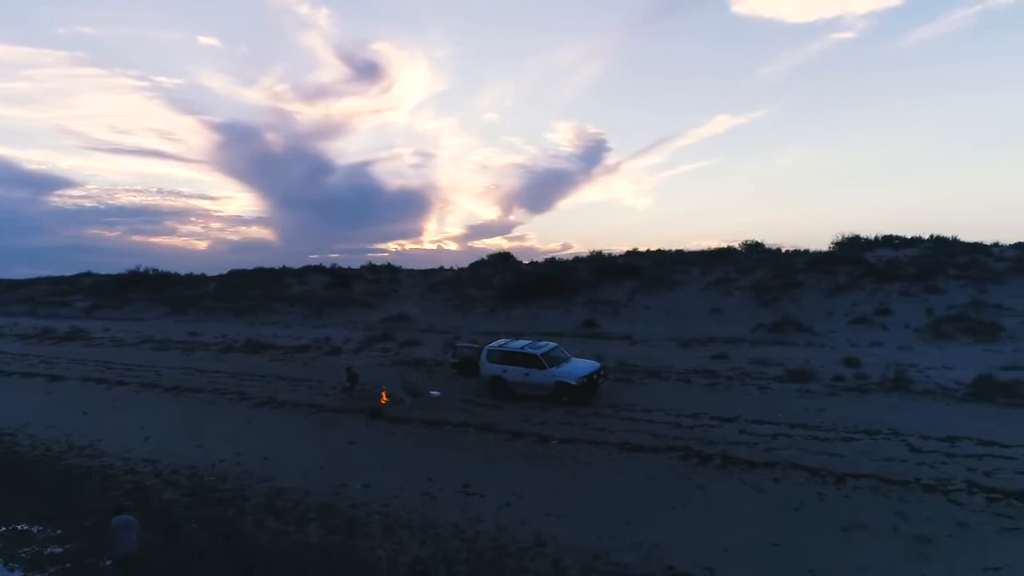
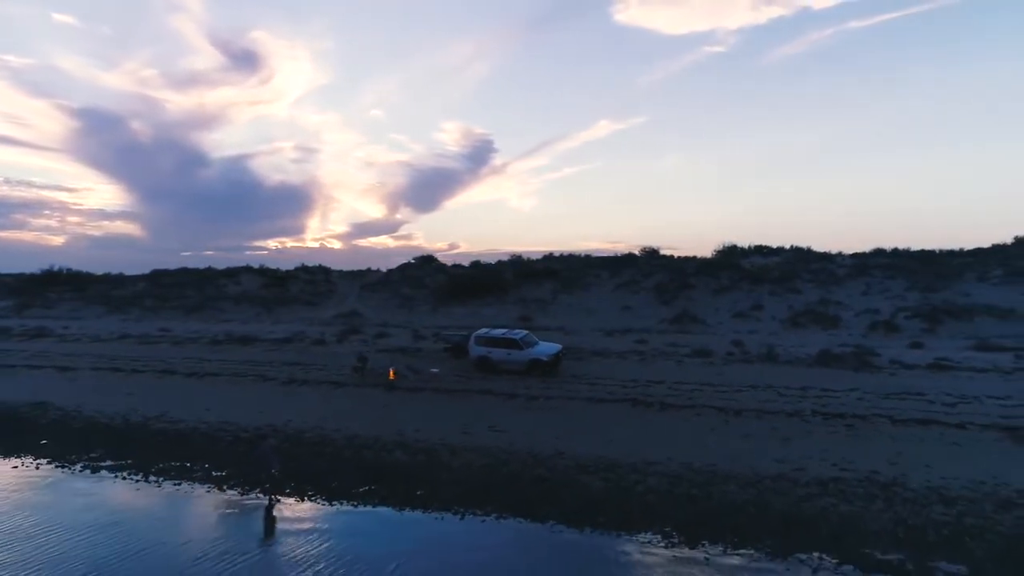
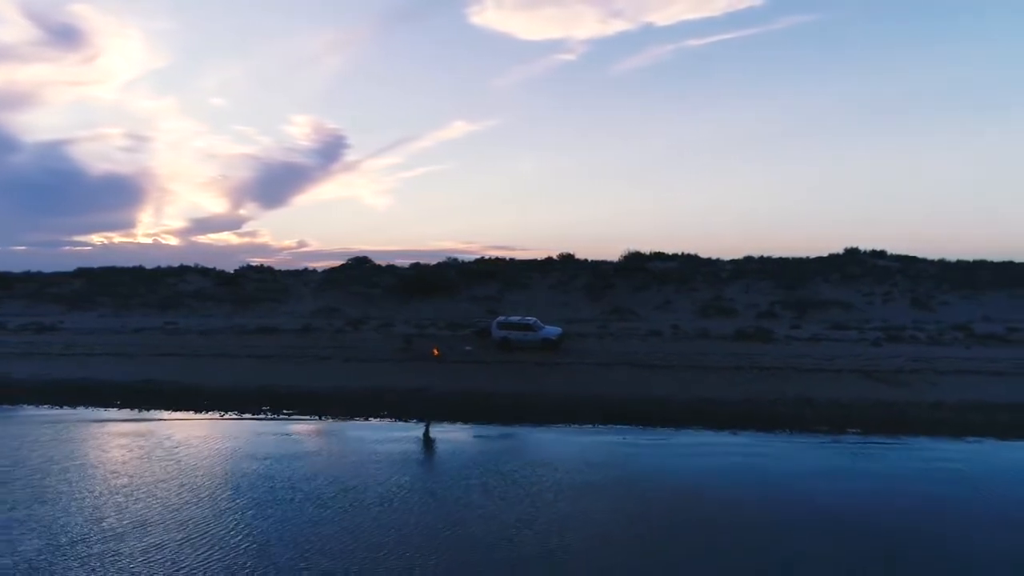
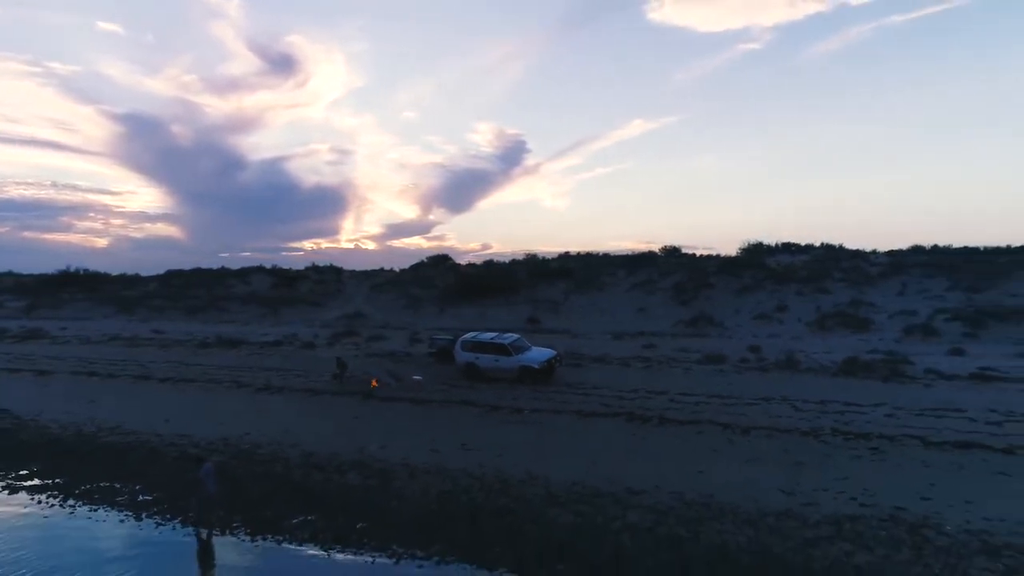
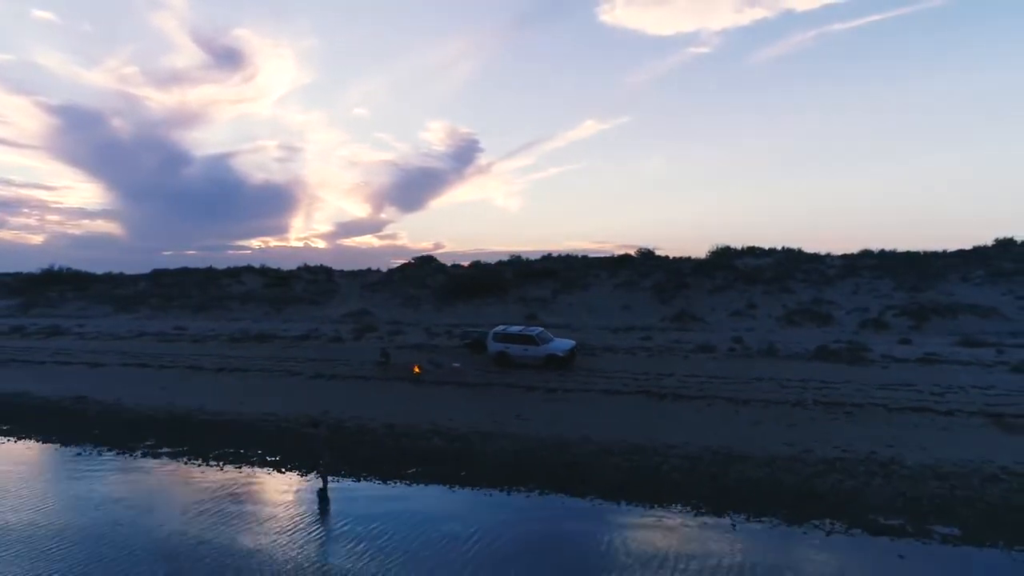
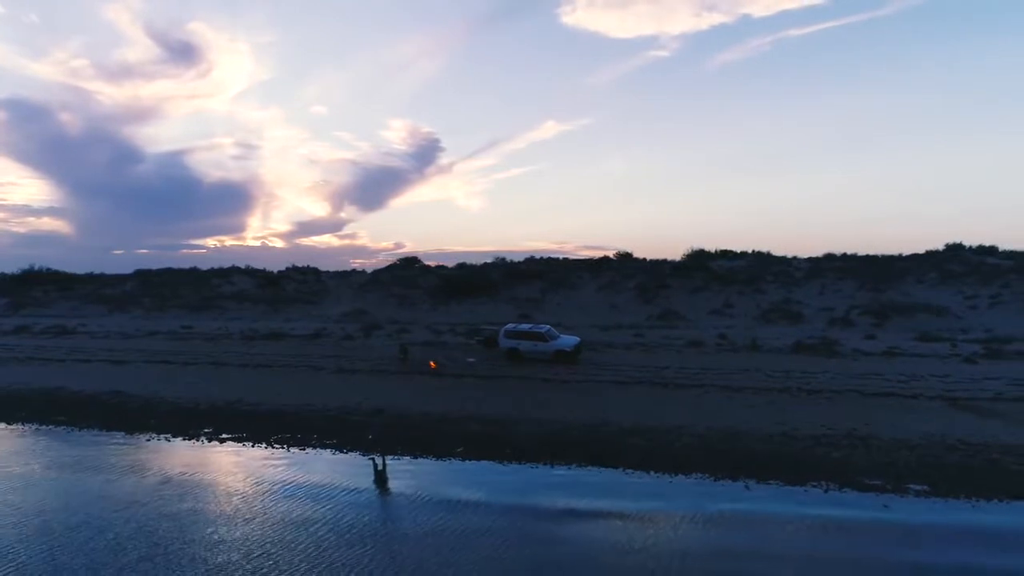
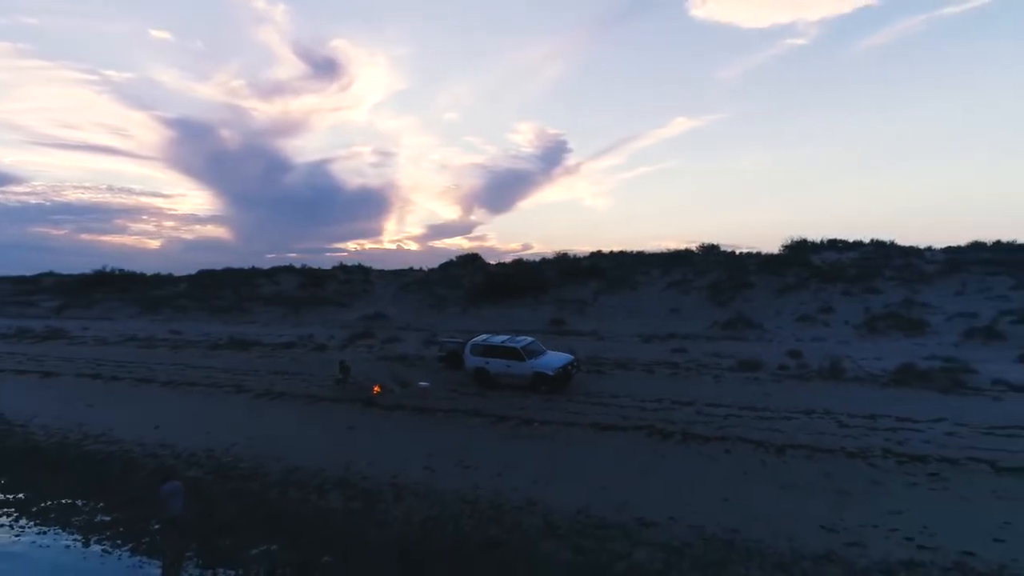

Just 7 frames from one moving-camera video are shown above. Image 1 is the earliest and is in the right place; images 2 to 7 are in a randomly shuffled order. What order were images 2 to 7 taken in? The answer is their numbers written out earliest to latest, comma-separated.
7, 4, 2, 5, 6, 3
